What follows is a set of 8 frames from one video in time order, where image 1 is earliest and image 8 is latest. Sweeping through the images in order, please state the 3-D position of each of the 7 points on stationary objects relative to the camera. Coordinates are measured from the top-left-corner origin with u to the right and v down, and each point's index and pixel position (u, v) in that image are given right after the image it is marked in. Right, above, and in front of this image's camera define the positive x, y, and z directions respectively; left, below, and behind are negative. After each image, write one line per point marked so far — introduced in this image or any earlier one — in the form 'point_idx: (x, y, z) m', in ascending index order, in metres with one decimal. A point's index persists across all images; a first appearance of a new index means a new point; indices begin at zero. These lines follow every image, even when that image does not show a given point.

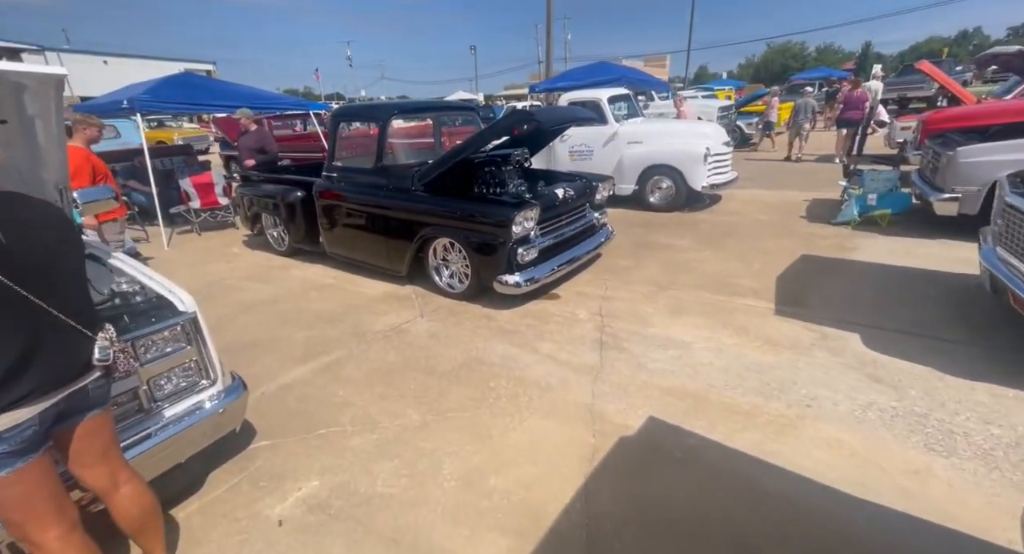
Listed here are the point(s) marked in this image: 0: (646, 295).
0: (+1.2, -0.2, +3.9) m
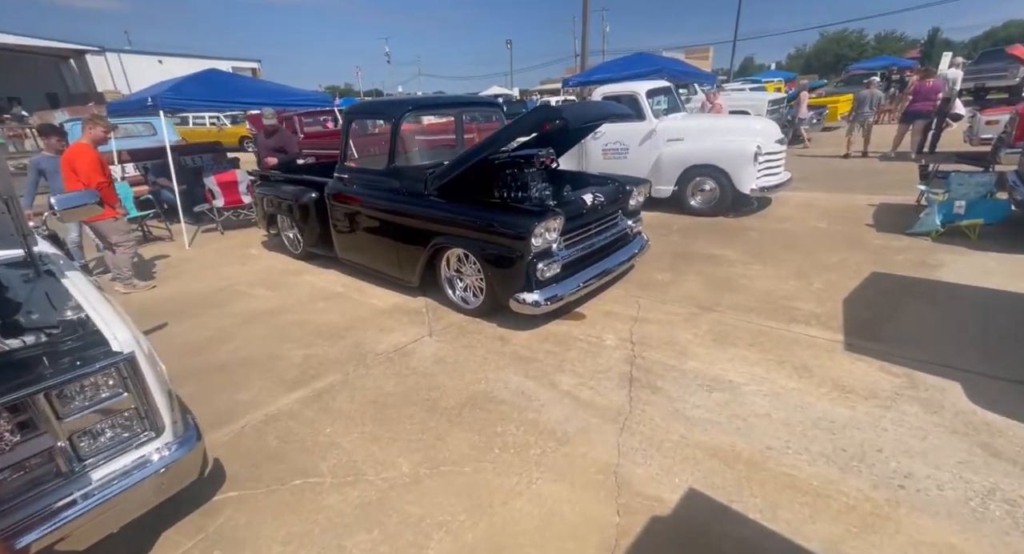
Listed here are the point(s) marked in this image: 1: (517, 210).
0: (+1.4, -0.3, +3.4) m
1: (0.0, +0.5, +3.3) m
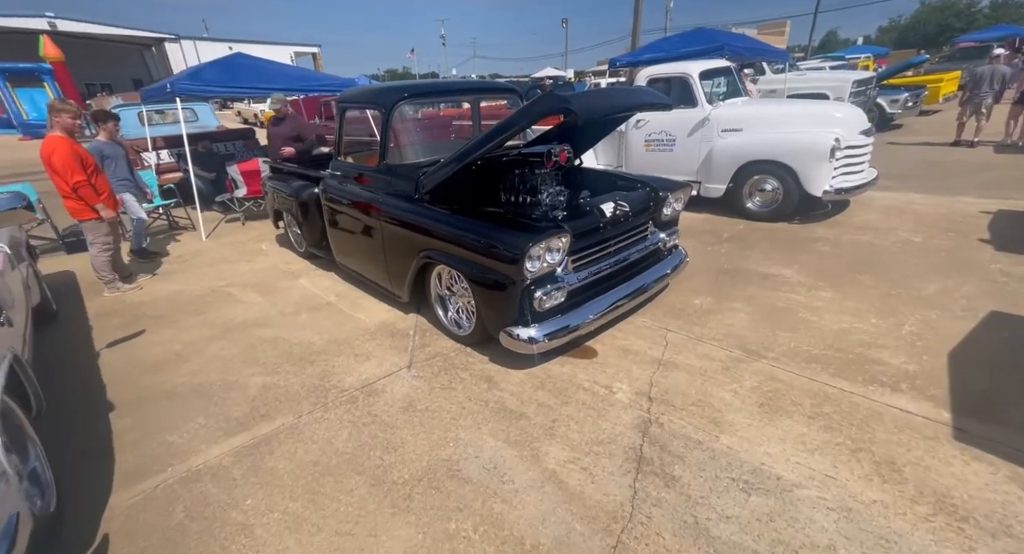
0: (+1.3, -0.6, +2.7) m
1: (0.0, +0.3, +2.7) m
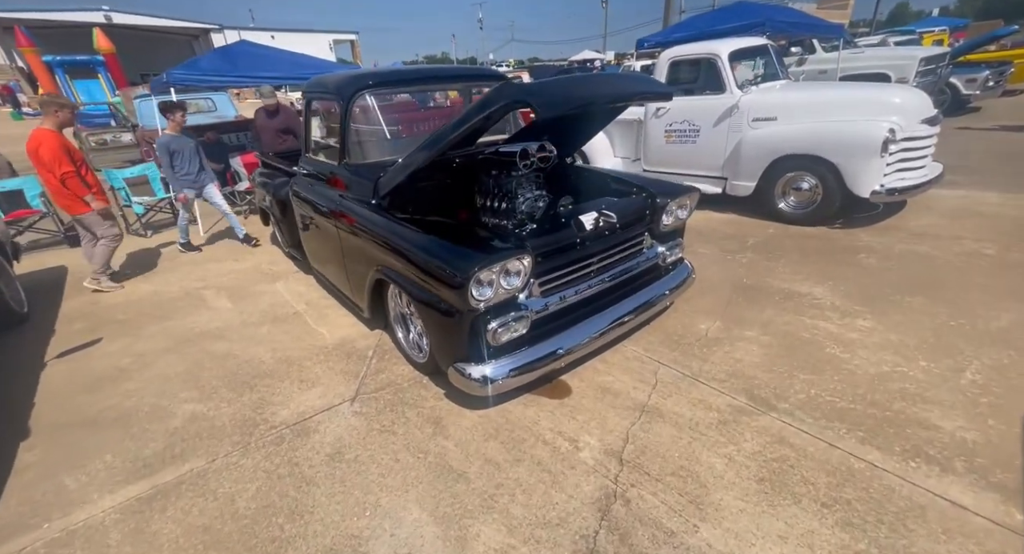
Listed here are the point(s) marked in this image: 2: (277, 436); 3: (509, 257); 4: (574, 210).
0: (+1.1, -0.7, +2.2) m
1: (-0.2, +0.2, +2.3) m
2: (-1.2, -0.8, +2.3) m
3: (0.0, +0.1, +2.1) m
4: (+0.4, +0.4, +2.7) m
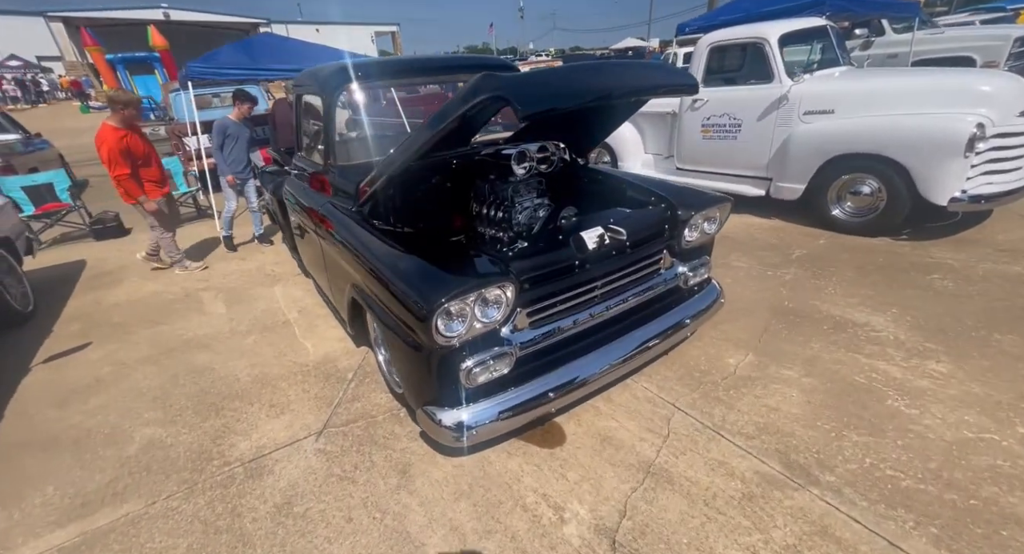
0: (+0.9, -0.9, +1.7) m
1: (-0.3, +0.1, +1.9) m
2: (-1.3, -0.9, +2.0) m
3: (-0.1, 0.0, +1.7) m
4: (+0.3, +0.3, +2.3) m
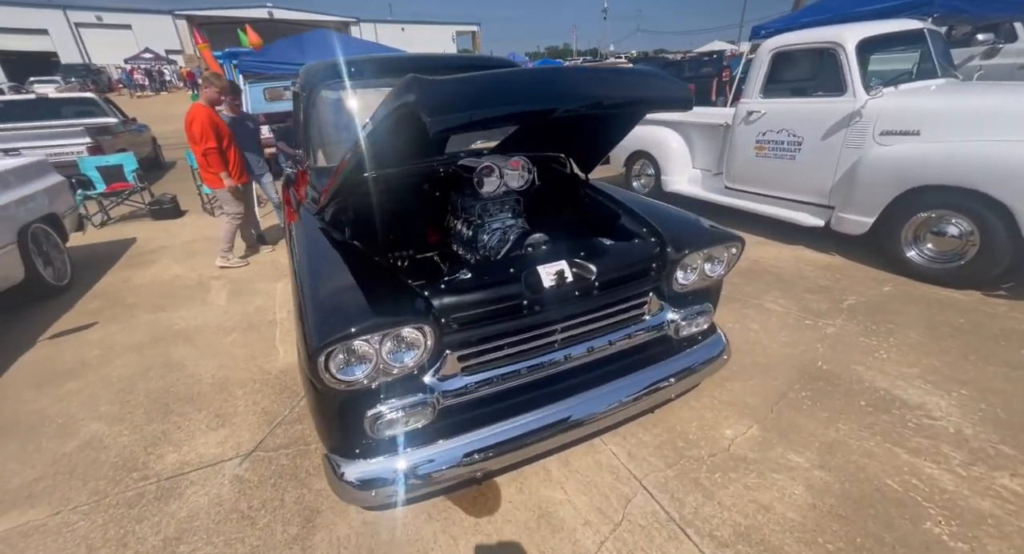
0: (+0.6, -1.1, +1.3) m
1: (-0.6, 0.0, +1.7) m
2: (-1.6, -0.9, +1.9) m
3: (-0.4, -0.2, +1.5) m
4: (+0.1, +0.1, +1.9) m
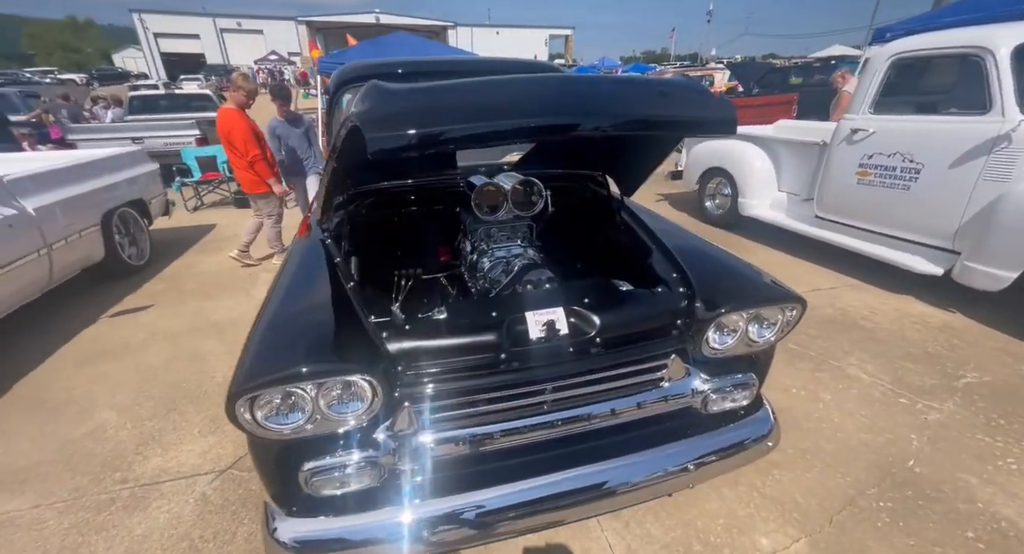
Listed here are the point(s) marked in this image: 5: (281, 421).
0: (+0.3, -1.3, +0.9) m
1: (-0.6, -0.1, +1.5) m
2: (-1.7, -0.9, +1.9) m
3: (-0.5, -0.3, +1.3) m
4: (+0.1, -0.1, +1.6) m
5: (-0.7, -0.4, +1.3) m
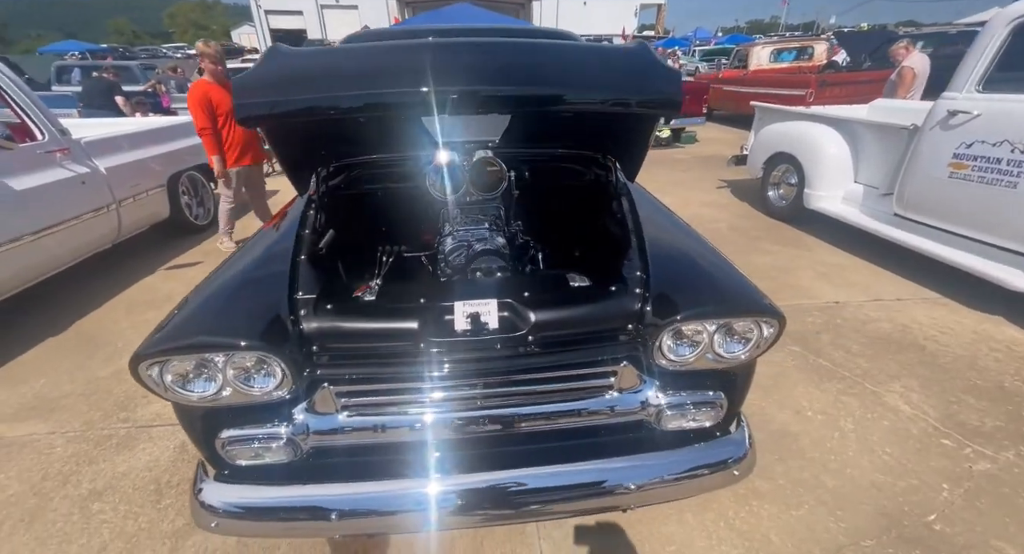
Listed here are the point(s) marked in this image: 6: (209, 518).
0: (-0.1, -1.3, +0.9) m
1: (-0.8, 0.0, +1.5) m
2: (-1.9, -0.7, +2.1) m
3: (-0.8, -0.2, +1.3) m
4: (-0.1, 0.0, +1.5) m
5: (-1.0, -0.3, +1.3) m
6: (-1.0, -0.8, +1.5) m
